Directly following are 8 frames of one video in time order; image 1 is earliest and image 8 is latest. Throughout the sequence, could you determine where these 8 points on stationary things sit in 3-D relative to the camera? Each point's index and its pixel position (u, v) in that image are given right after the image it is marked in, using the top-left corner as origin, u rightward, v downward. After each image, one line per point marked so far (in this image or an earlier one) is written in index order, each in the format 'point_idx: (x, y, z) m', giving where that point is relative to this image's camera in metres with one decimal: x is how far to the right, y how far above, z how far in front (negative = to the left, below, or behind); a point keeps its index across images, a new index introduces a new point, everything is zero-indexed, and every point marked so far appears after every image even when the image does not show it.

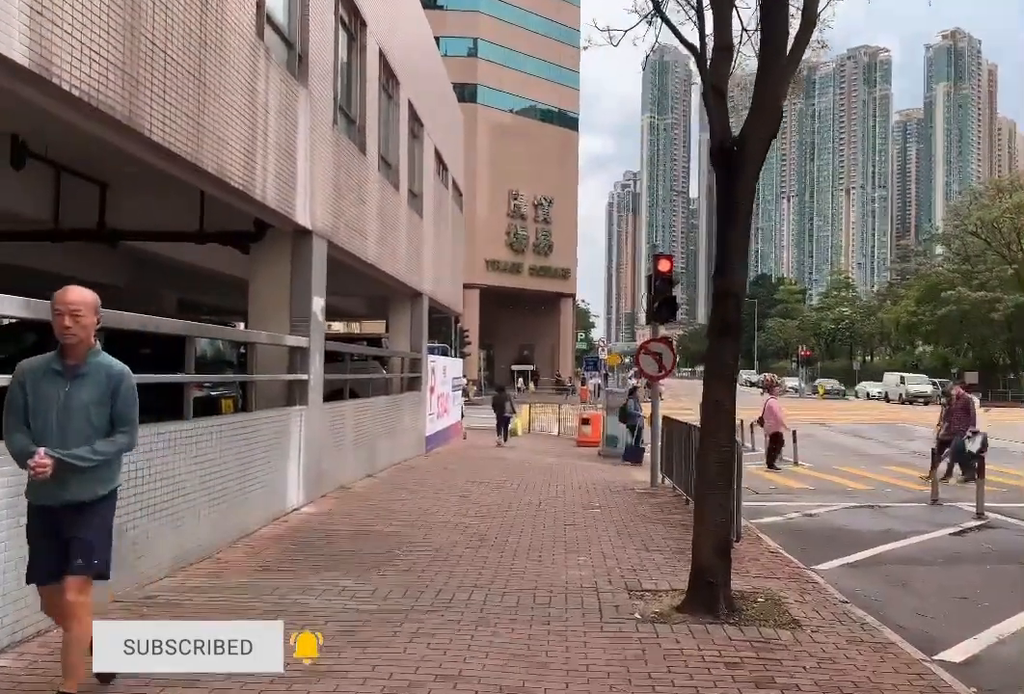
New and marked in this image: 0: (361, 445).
0: (-1.8, -1.2, +13.1) m
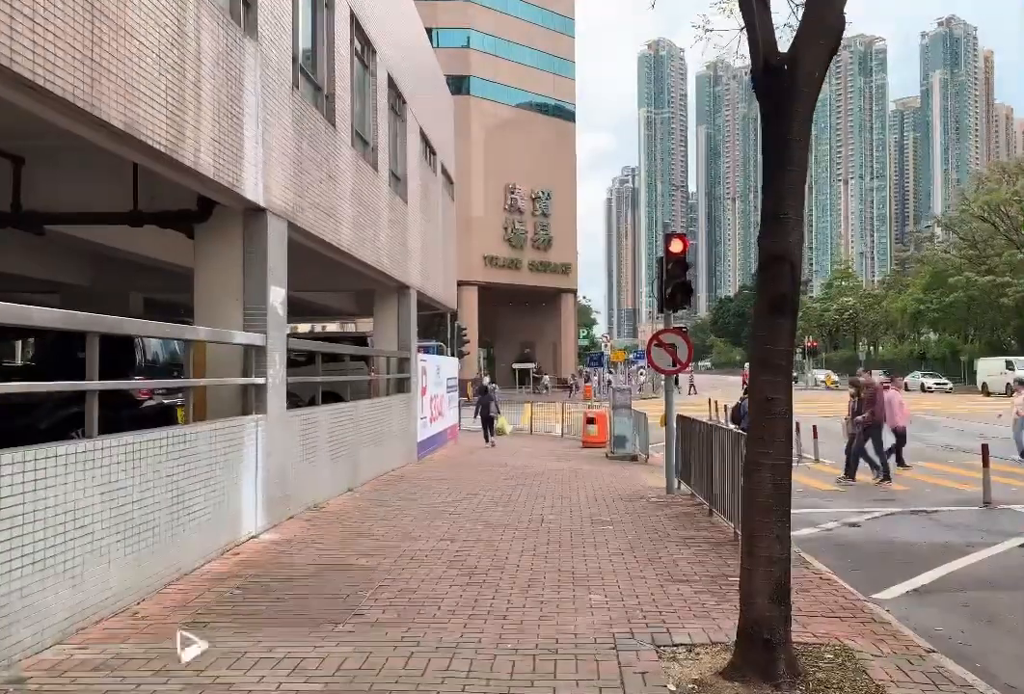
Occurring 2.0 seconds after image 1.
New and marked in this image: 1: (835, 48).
0: (-1.9, -1.2, +11.6) m
1: (+1.5, +1.4, +4.9) m
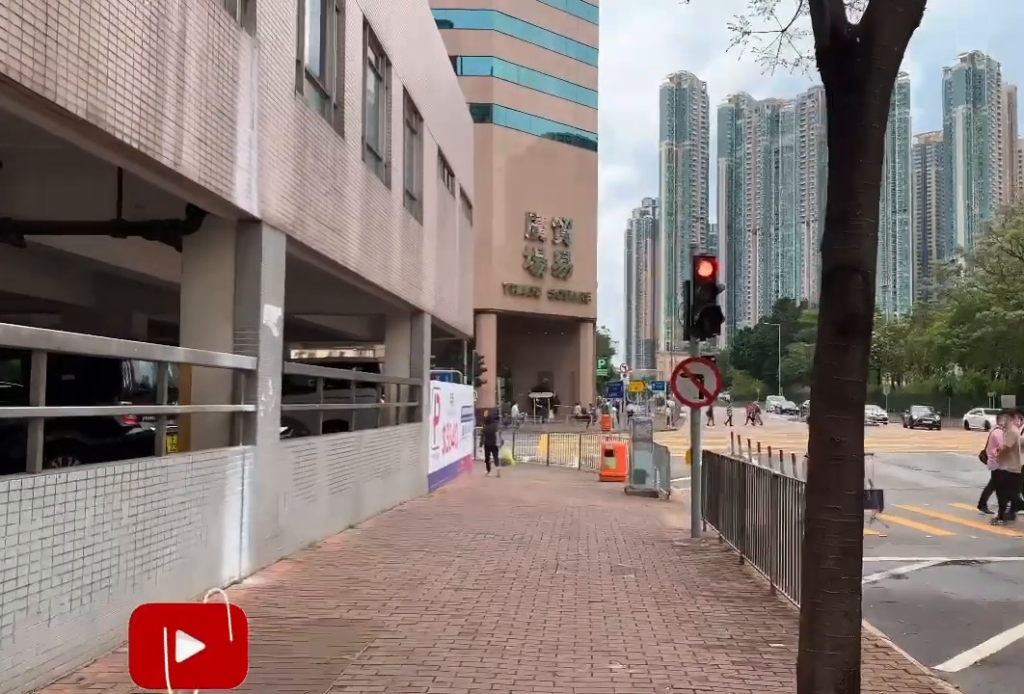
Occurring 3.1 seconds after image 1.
0: (-1.7, -1.4, +10.7) m
1: (+1.5, +1.2, +4.1) m
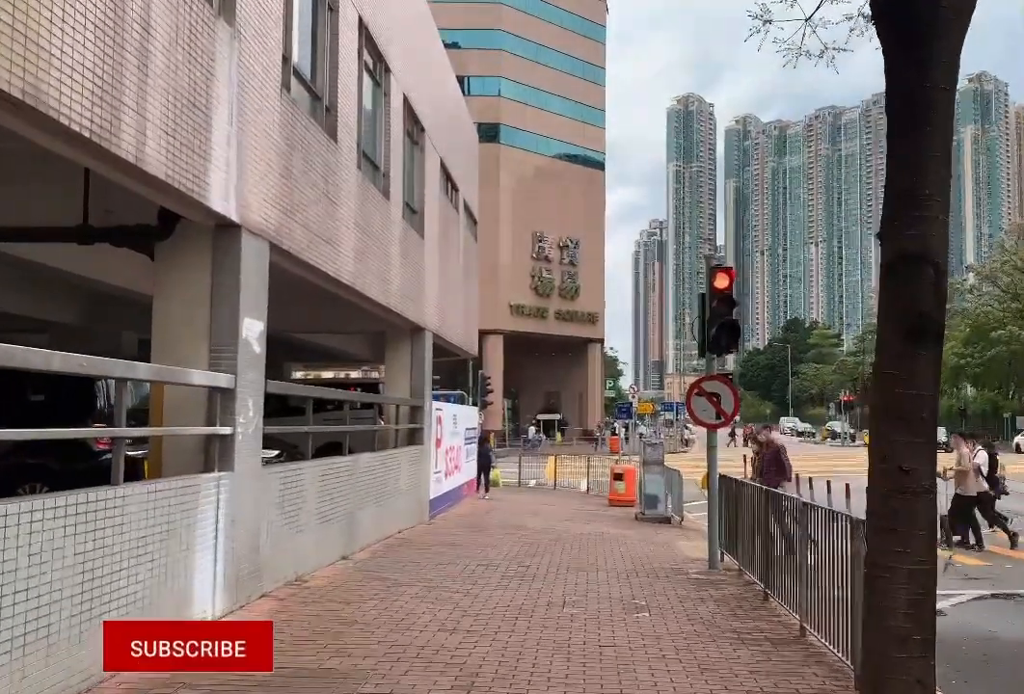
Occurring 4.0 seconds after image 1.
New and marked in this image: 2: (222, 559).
0: (-1.7, -1.6, +10.0) m
1: (+1.5, +1.2, +3.4) m
2: (-1.9, -1.4, +7.2) m
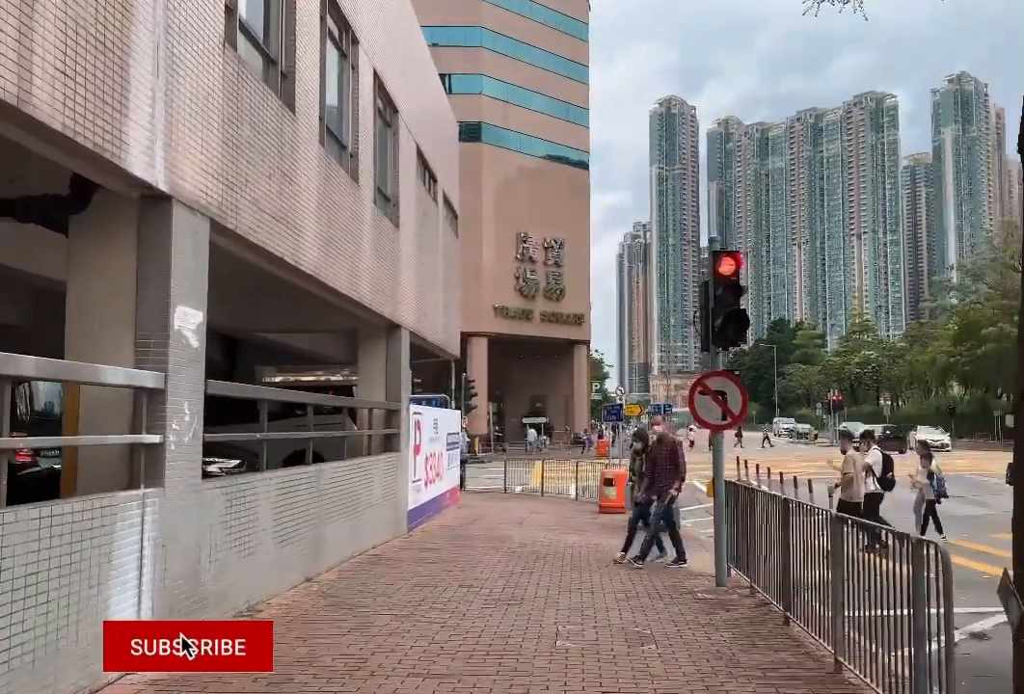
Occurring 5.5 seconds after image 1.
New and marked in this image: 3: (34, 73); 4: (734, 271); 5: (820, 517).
0: (-1.8, -1.6, +8.8) m
1: (+1.5, +1.3, +2.3) m
2: (-2.0, -1.4, +6.1) m
3: (-2.1, +1.2, +4.8) m
4: (+2.0, +0.7, +9.9) m
5: (+2.1, -1.2, +7.5) m
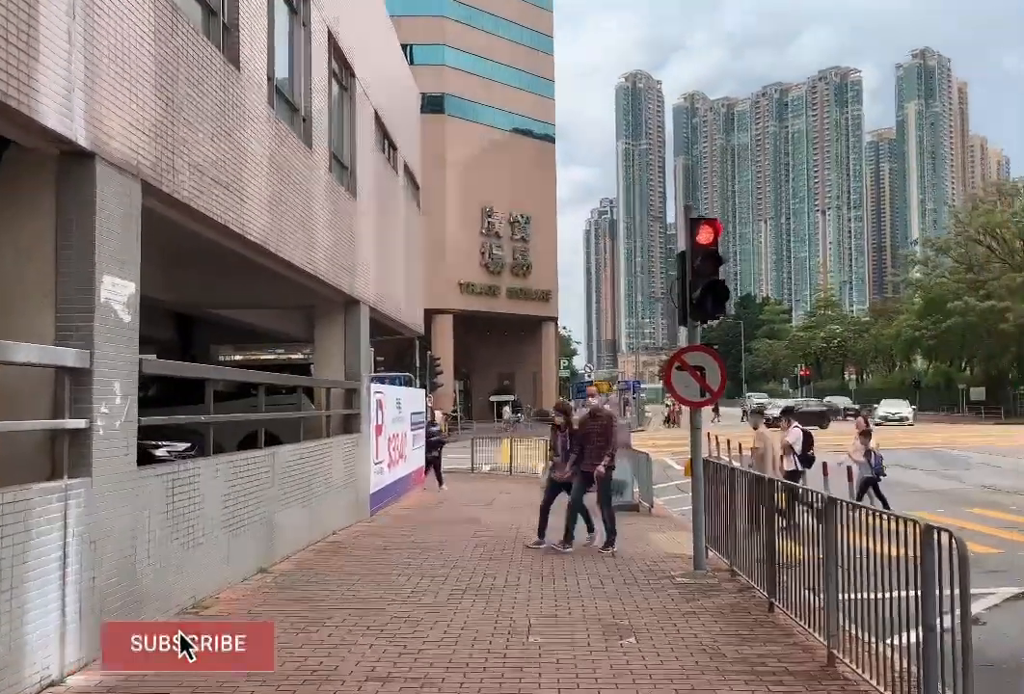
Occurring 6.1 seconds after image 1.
0: (-2.1, -1.4, +8.2) m
1: (+1.4, +1.4, +1.7) m
2: (-2.2, -1.2, +5.4) m
3: (-2.3, +1.3, +4.1) m
4: (+1.7, +0.9, +9.4) m
5: (+1.9, -1.0, +7.0) m
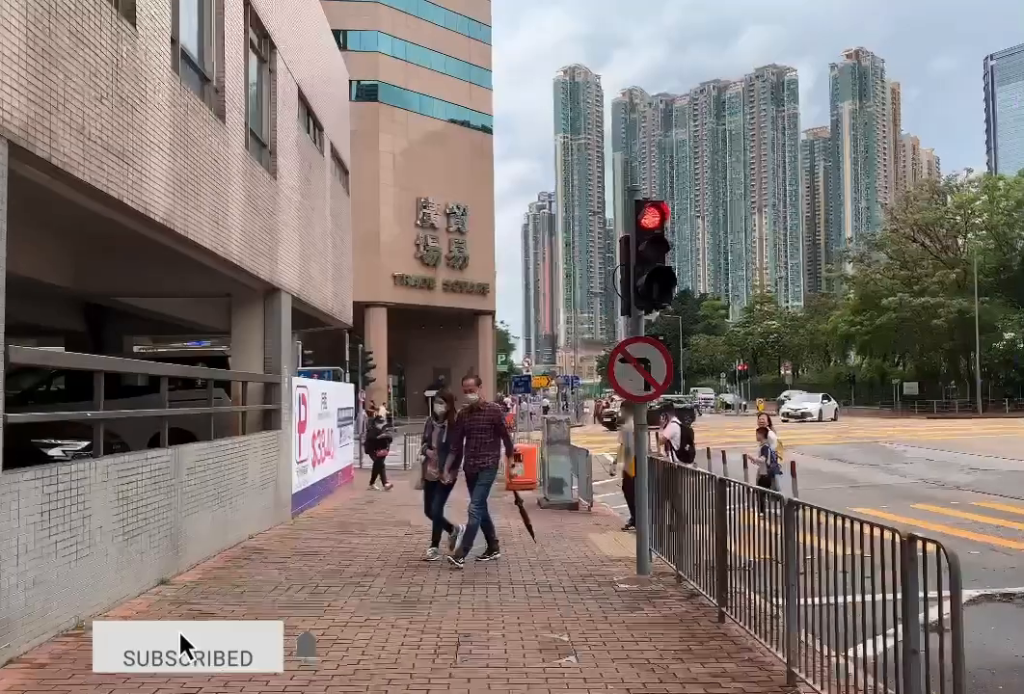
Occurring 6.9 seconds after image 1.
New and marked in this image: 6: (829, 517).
0: (-2.5, -1.3, +7.4) m
1: (+1.2, +1.4, +1.1) m
2: (-2.5, -1.2, +4.6) m
3: (-2.5, +1.4, +3.3) m
4: (+1.2, +1.0, +8.7) m
5: (+1.5, -0.9, +6.4) m
6: (+1.5, -0.8, +5.5) m
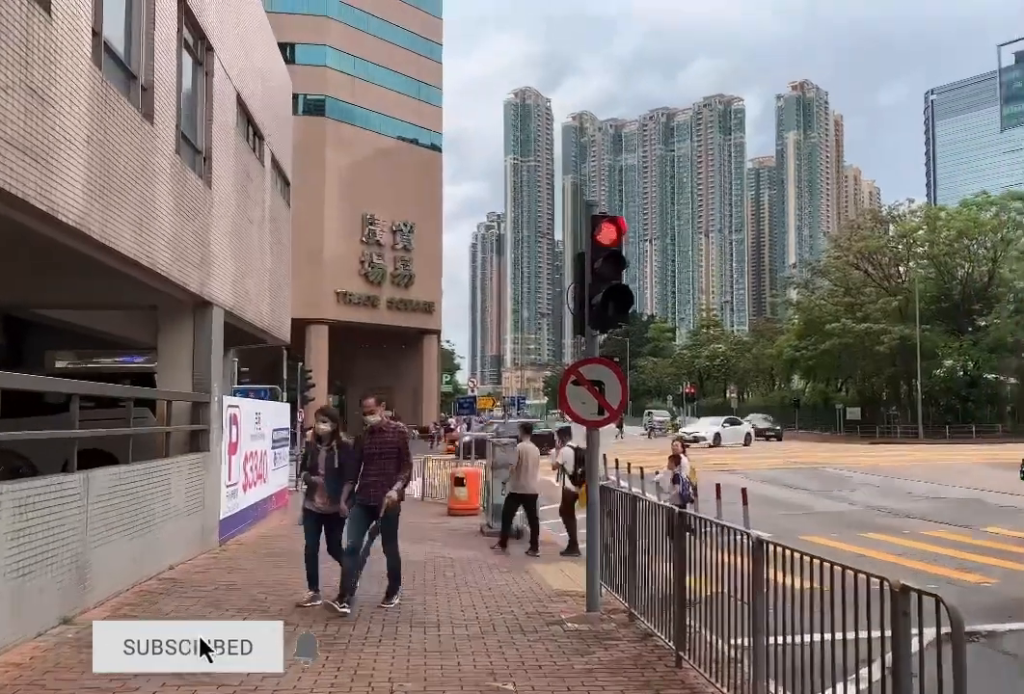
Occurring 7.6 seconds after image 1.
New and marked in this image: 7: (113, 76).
0: (-2.9, -1.4, +6.7) m
1: (+1.2, +1.4, +0.6) m
2: (-2.8, -1.2, +3.9) m
3: (-2.6, +1.4, +2.6) m
4: (+0.8, +0.8, +8.3) m
5: (+1.2, -1.0, +5.8) m
6: (+1.3, -1.0, +5.0) m
7: (-3.2, +2.2, +8.8) m
